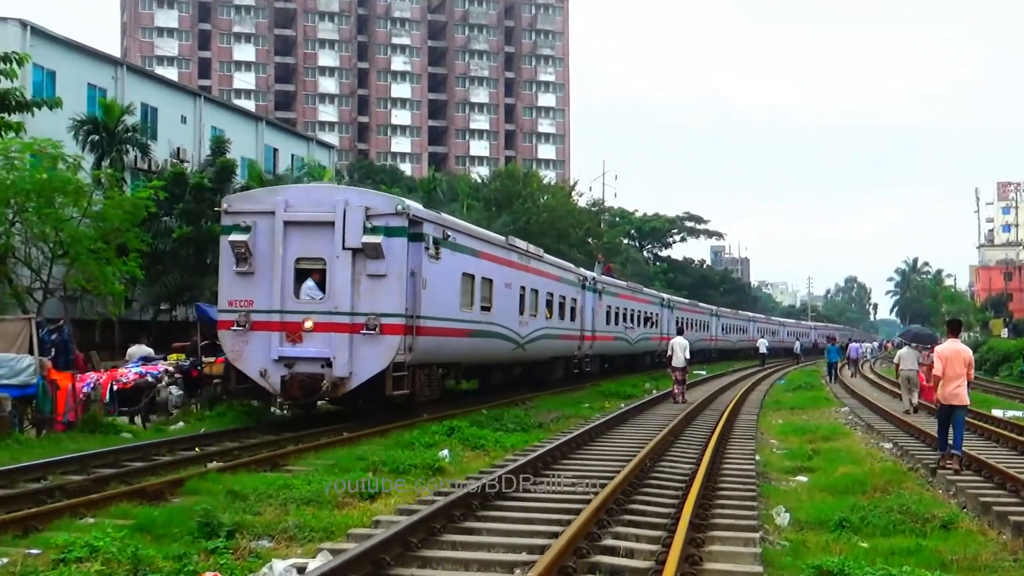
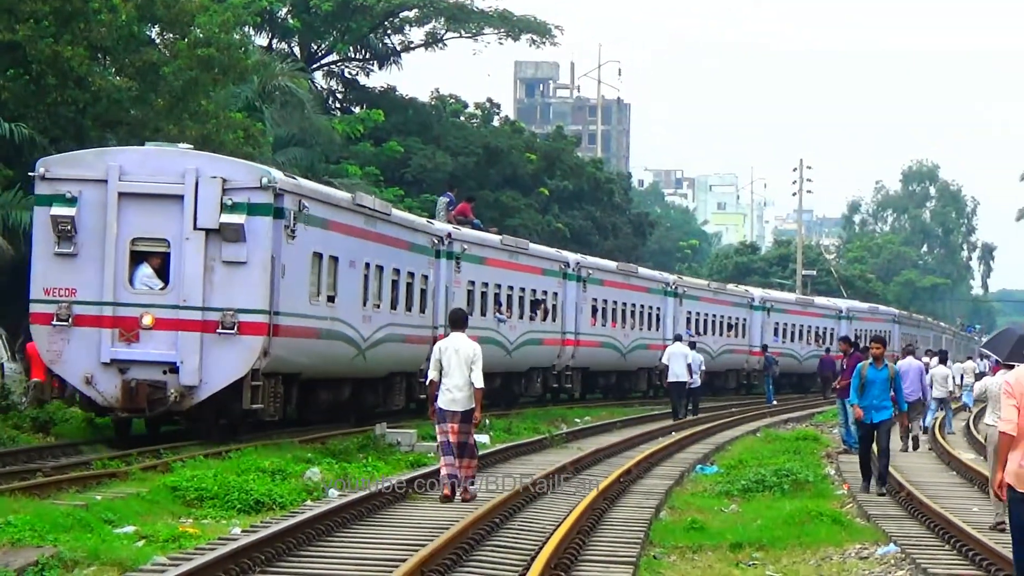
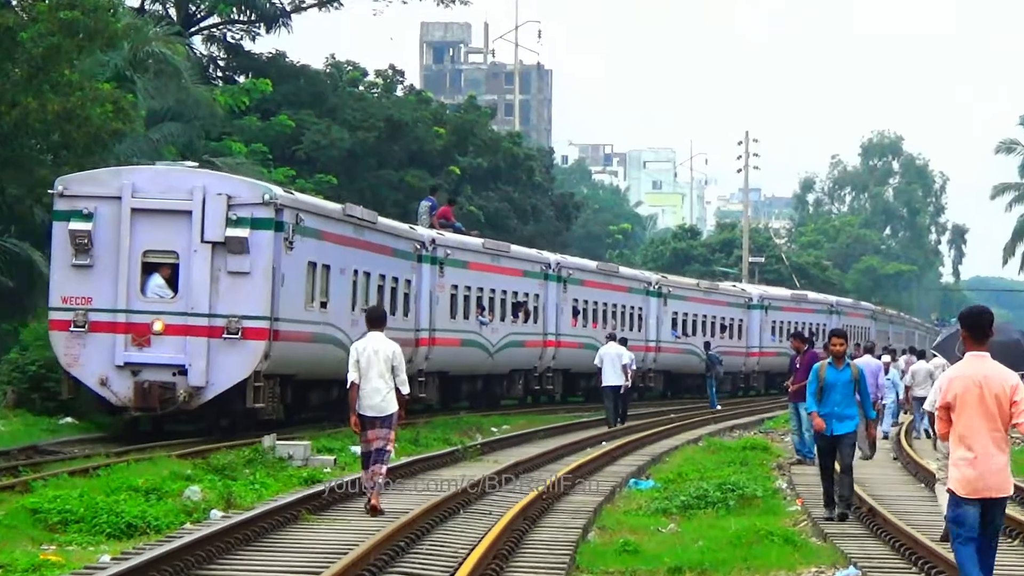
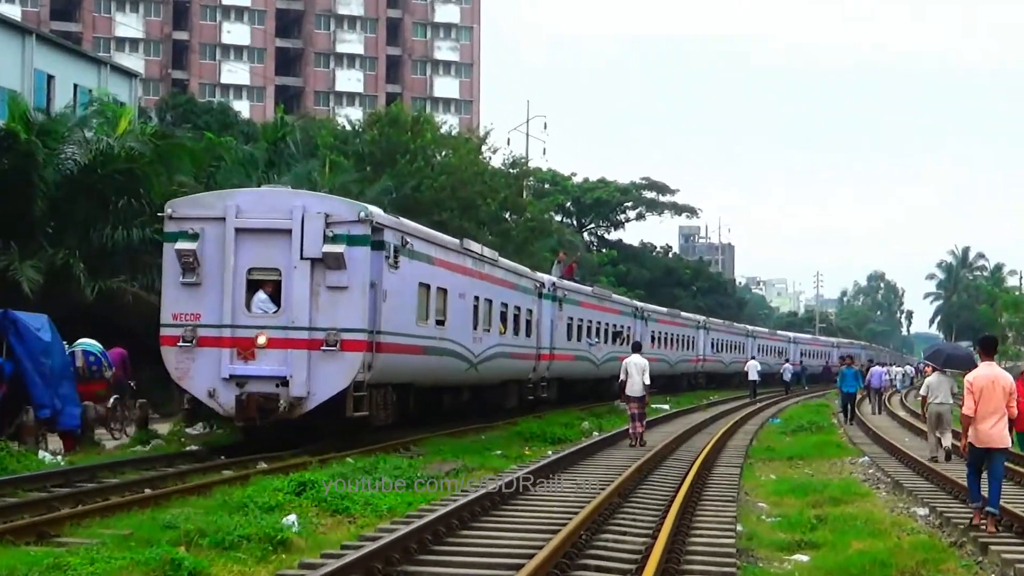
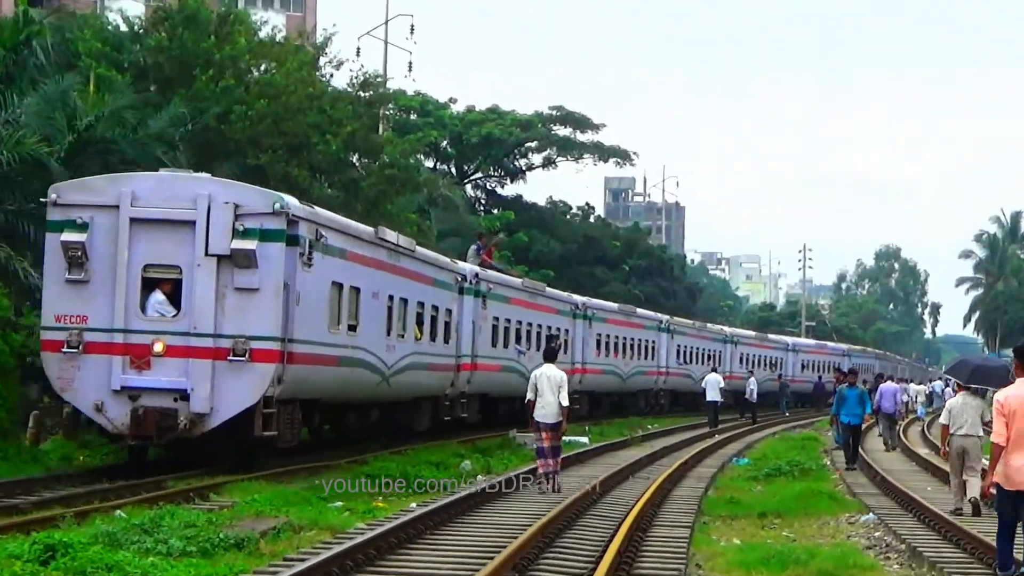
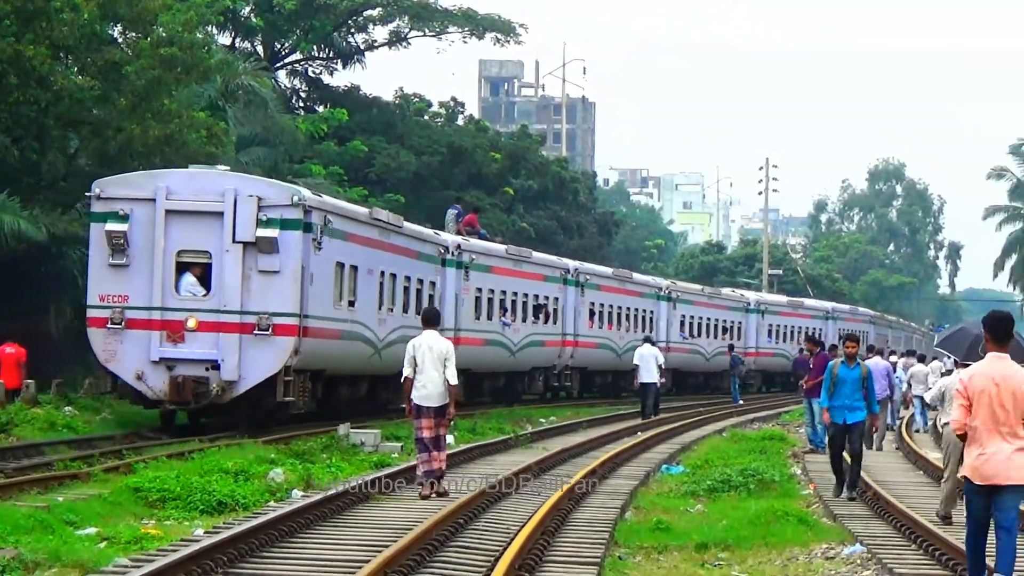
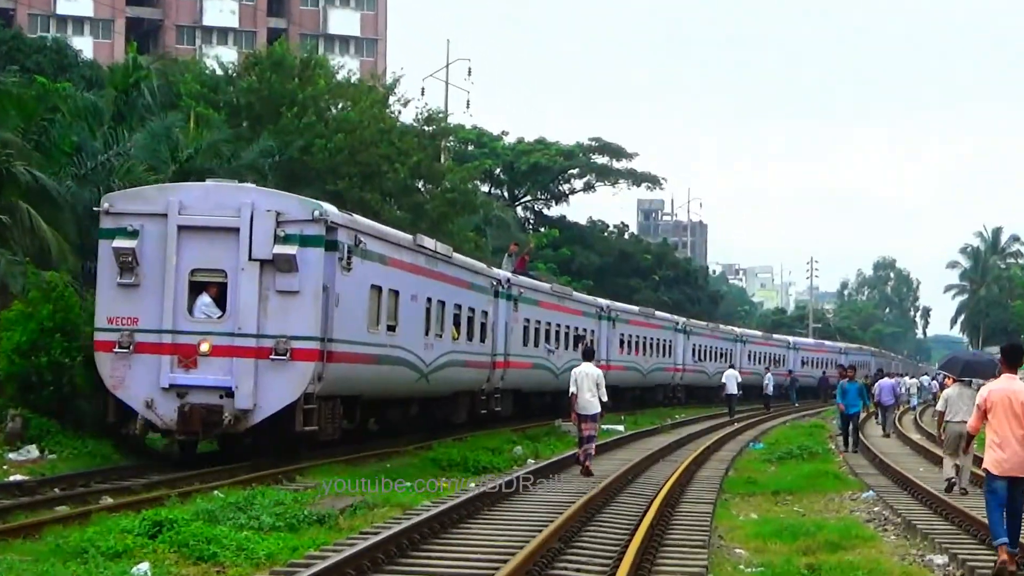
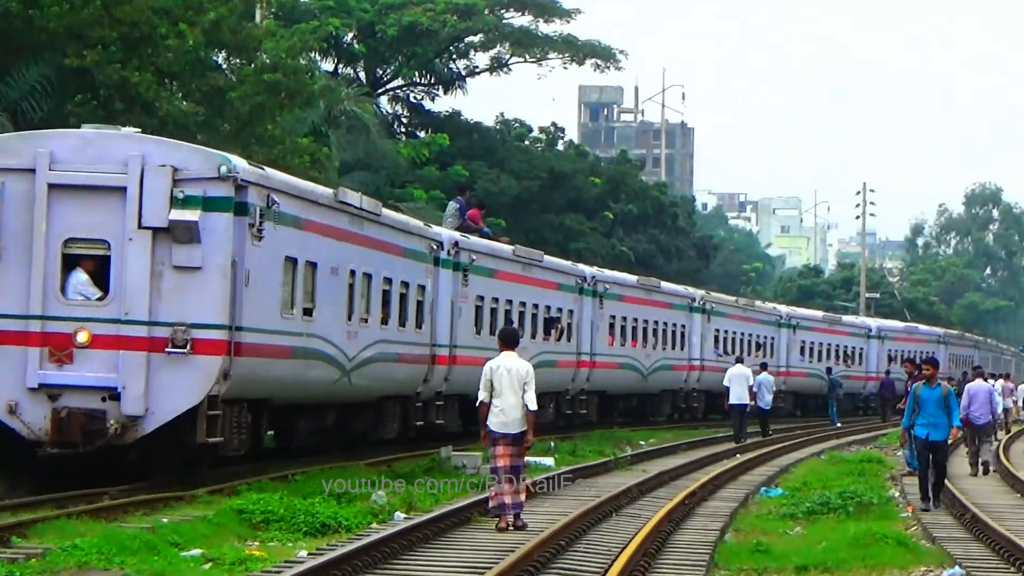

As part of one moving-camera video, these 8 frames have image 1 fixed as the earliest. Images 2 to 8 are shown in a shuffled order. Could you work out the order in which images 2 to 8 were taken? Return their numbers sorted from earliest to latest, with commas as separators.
4, 7, 5, 8, 2, 6, 3
